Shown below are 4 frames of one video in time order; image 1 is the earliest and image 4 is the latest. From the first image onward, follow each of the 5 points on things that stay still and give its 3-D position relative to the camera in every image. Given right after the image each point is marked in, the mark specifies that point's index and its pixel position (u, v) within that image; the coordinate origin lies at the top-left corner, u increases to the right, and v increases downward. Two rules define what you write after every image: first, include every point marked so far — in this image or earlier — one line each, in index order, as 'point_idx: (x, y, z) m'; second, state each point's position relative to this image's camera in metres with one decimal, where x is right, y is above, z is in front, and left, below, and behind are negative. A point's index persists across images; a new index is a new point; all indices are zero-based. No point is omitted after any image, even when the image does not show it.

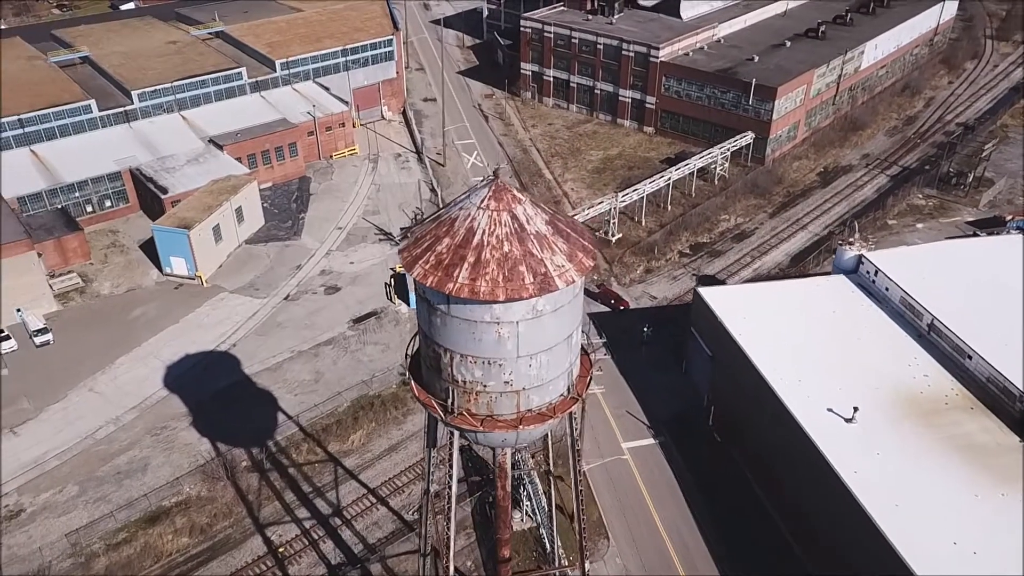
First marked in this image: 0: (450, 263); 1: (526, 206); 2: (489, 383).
0: (-0.9, +0.3, +11.6) m
1: (+0.2, +1.2, +12.1) m
2: (-0.4, -1.4, +12.2) m
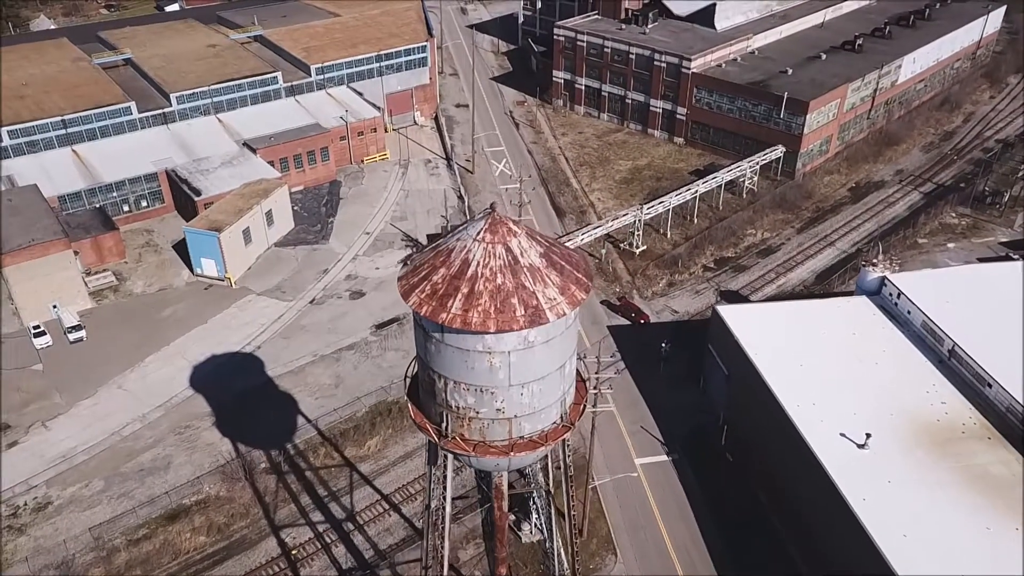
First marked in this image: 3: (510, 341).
0: (-1.0, -0.1, +11.9) m
1: (+0.1, +0.7, +12.3) m
2: (-0.5, -1.9, +12.4) m
3: (0.0, -0.8, +11.8) m
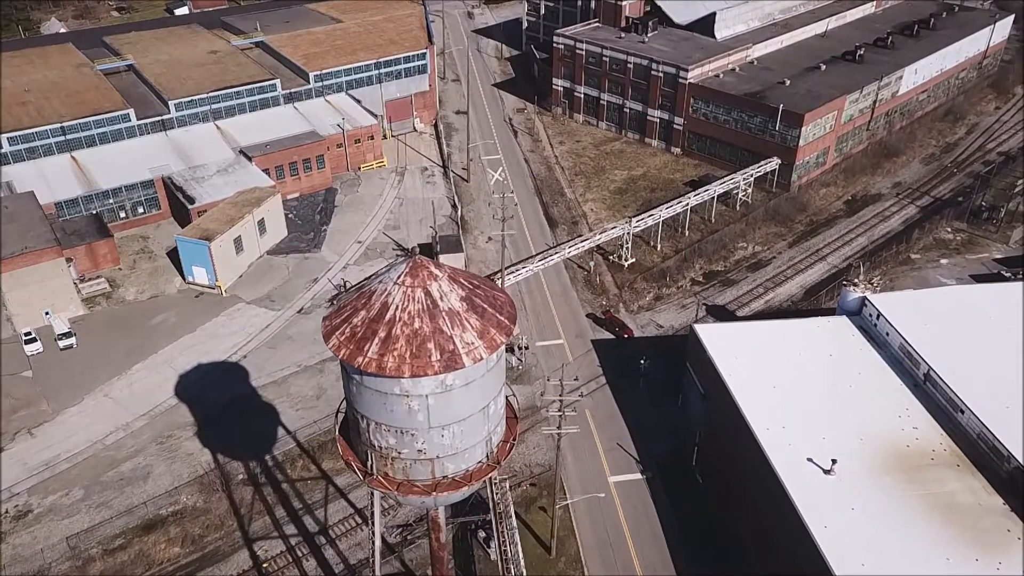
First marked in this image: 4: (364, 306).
0: (-2.2, -0.7, +12.0) m
1: (-1.1, +0.1, +12.5) m
2: (-1.7, -2.5, +12.6) m
3: (-1.2, -1.4, +11.9) m
4: (-2.2, -0.3, +12.4) m
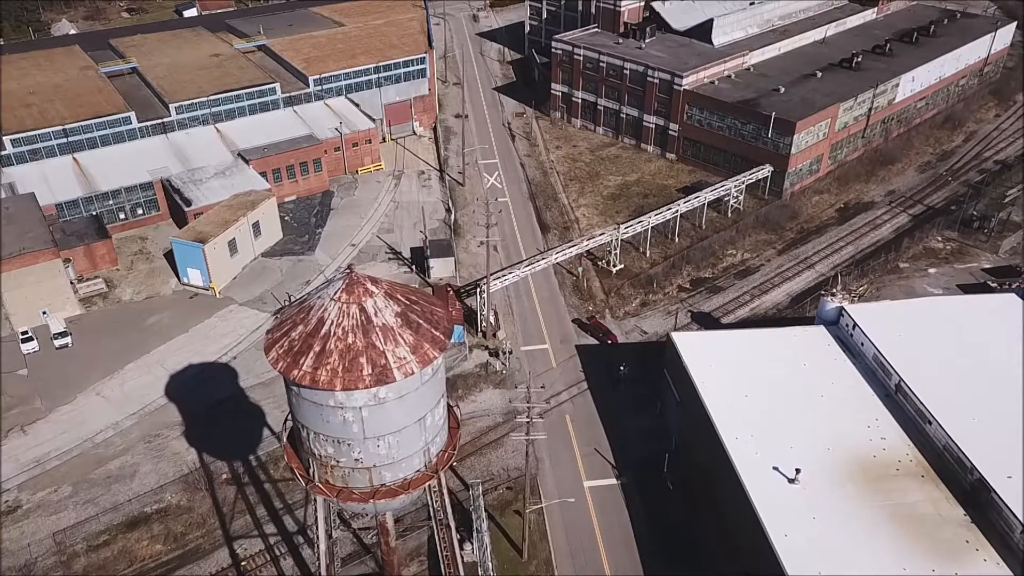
0: (-3.3, -1.0, +12.6) m
1: (-2.1, -0.2, +13.0) m
2: (-2.8, -2.8, +13.1) m
3: (-2.3, -1.7, +12.4) m
4: (-3.3, -0.5, +12.9) m
